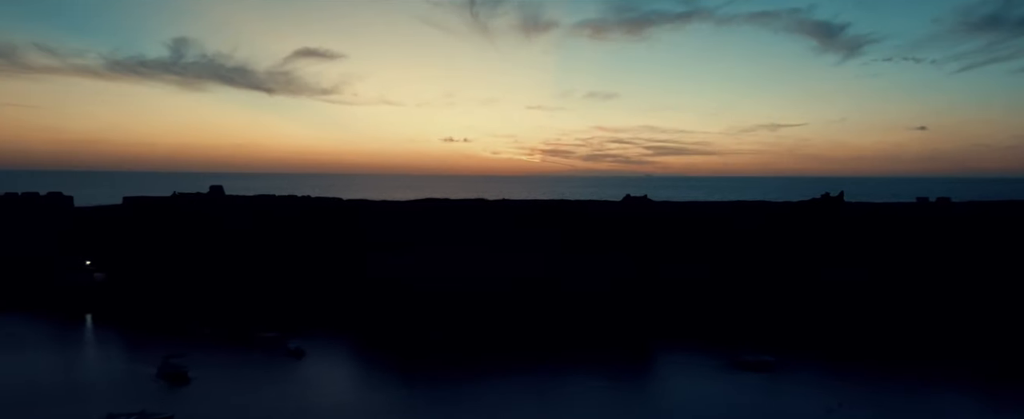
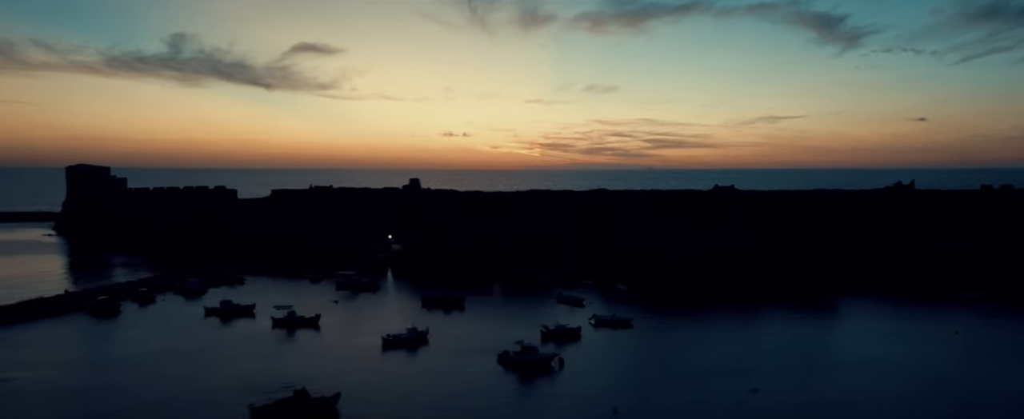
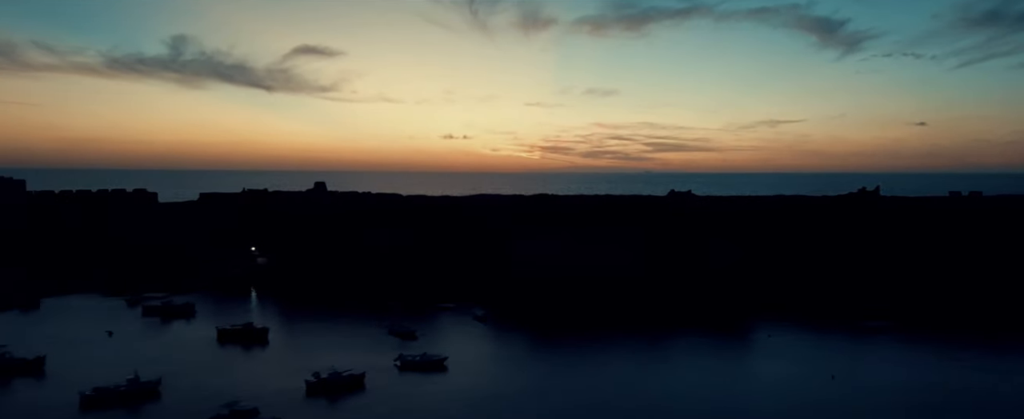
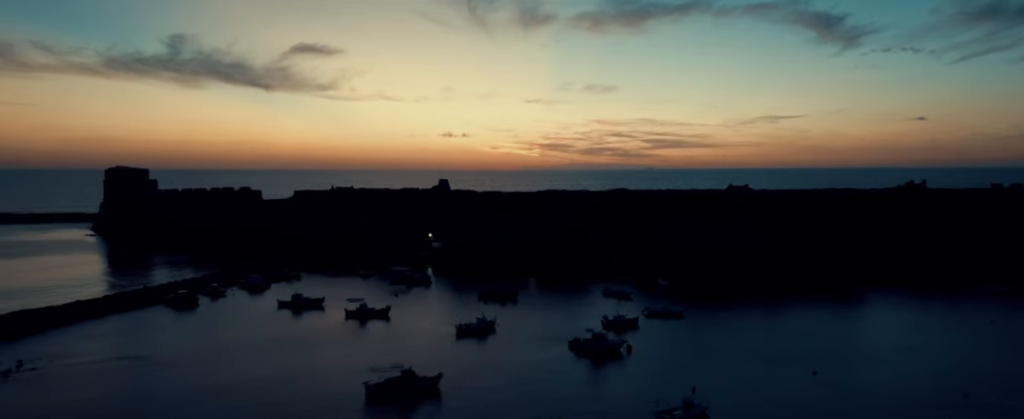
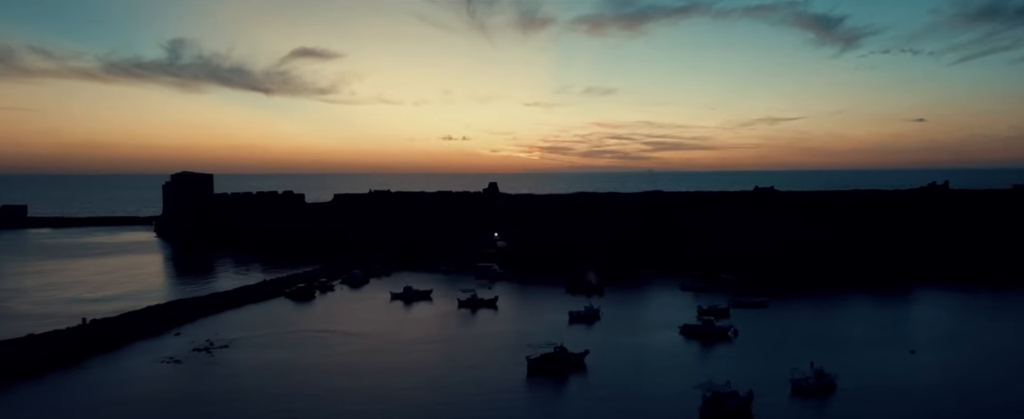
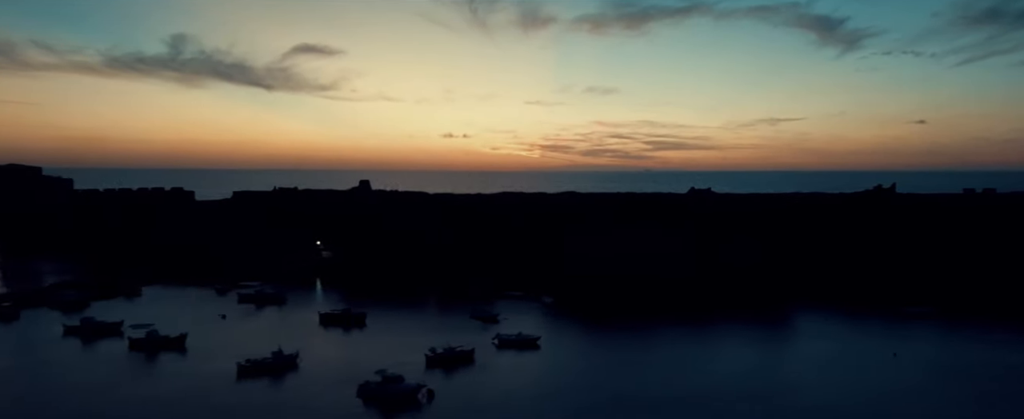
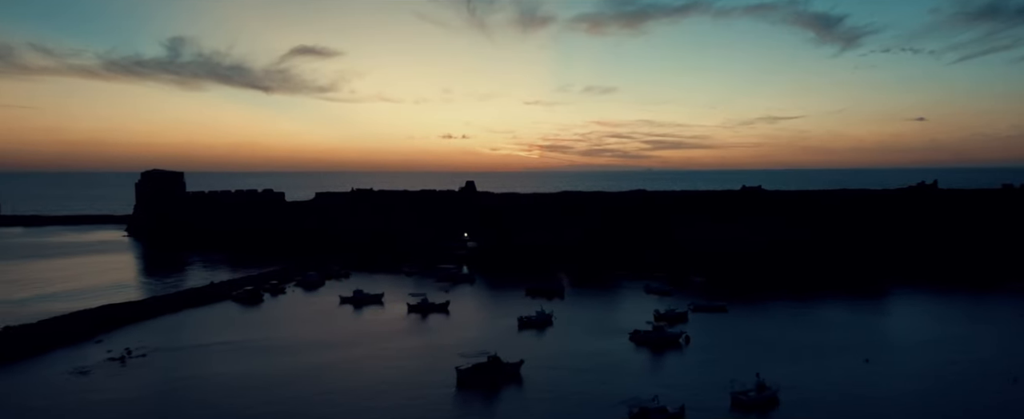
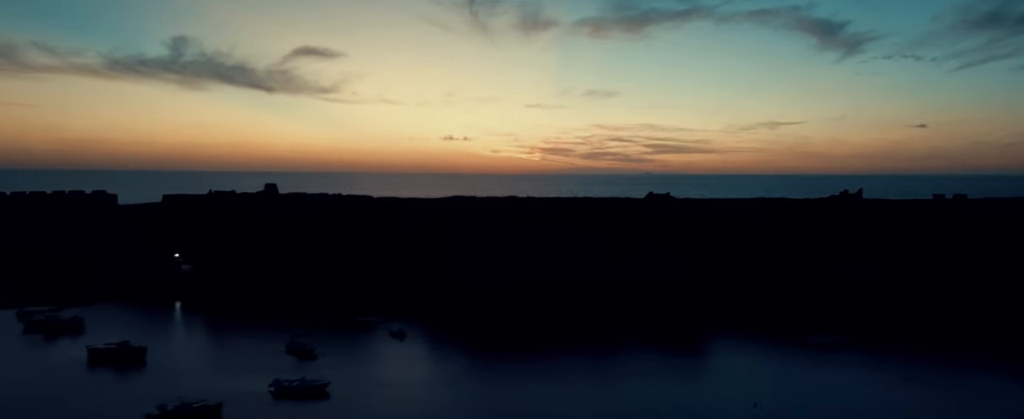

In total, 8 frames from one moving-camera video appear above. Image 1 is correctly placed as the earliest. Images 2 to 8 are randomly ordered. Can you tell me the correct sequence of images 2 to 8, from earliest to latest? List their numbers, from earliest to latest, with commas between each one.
8, 3, 6, 2, 4, 7, 5
